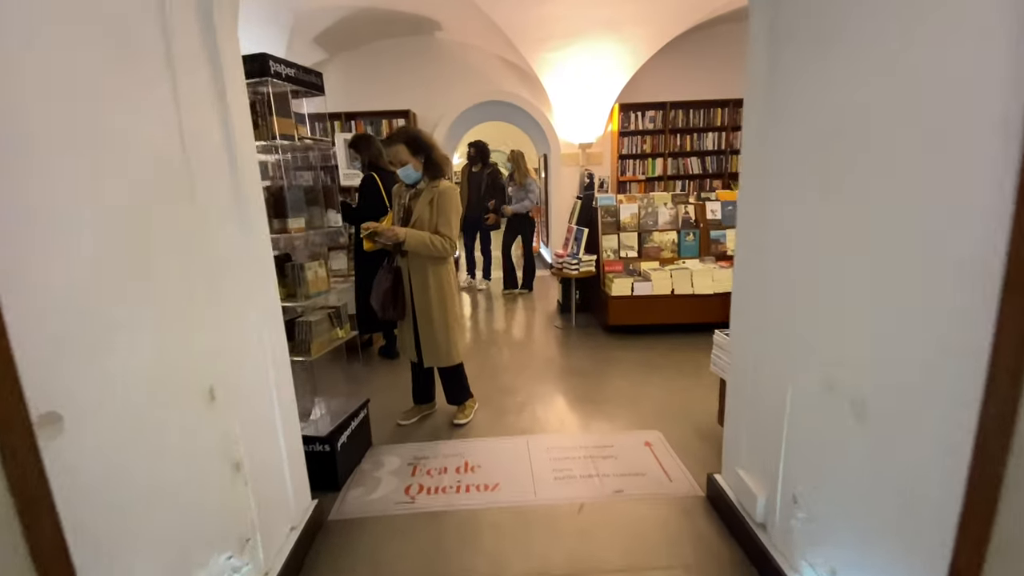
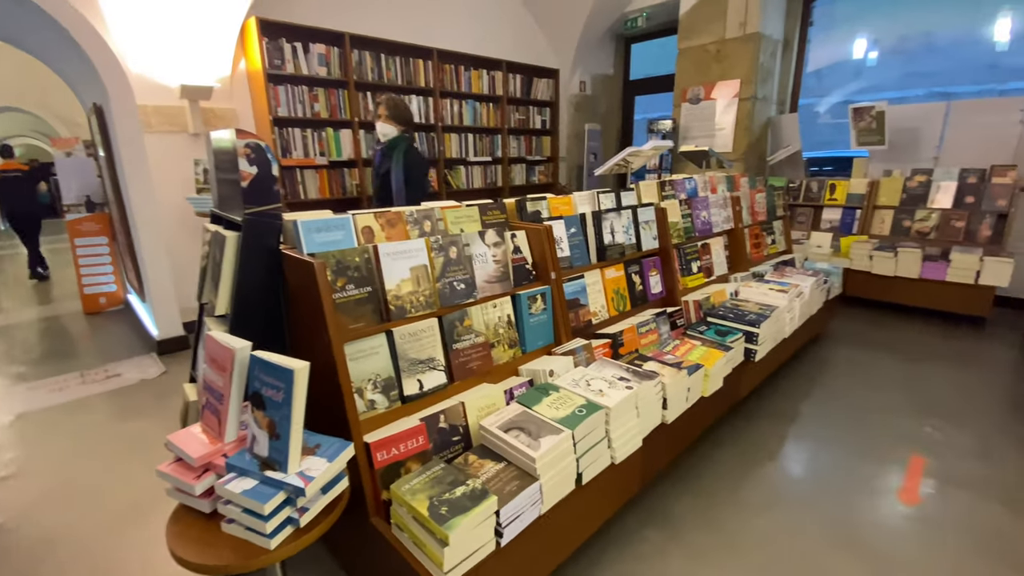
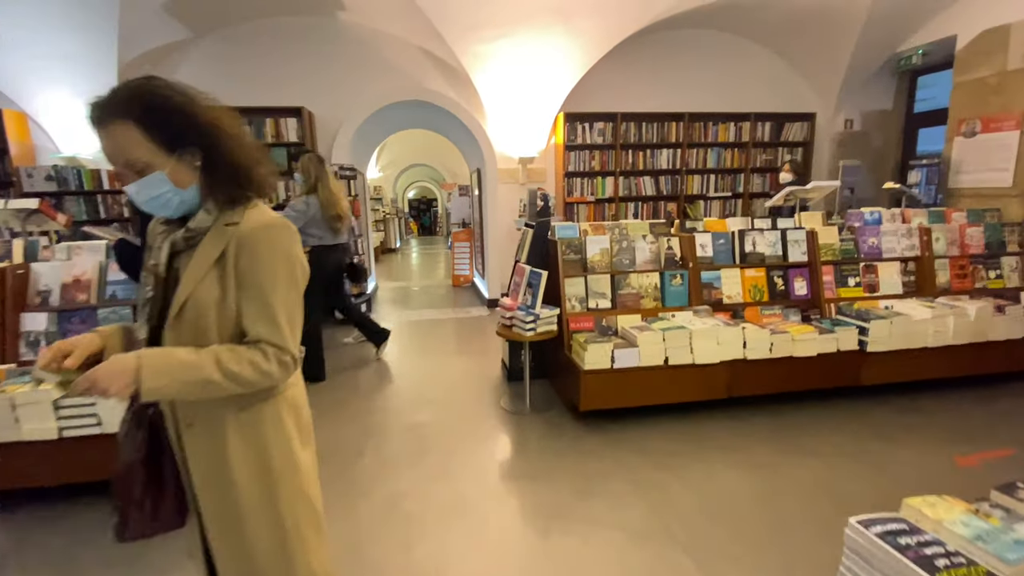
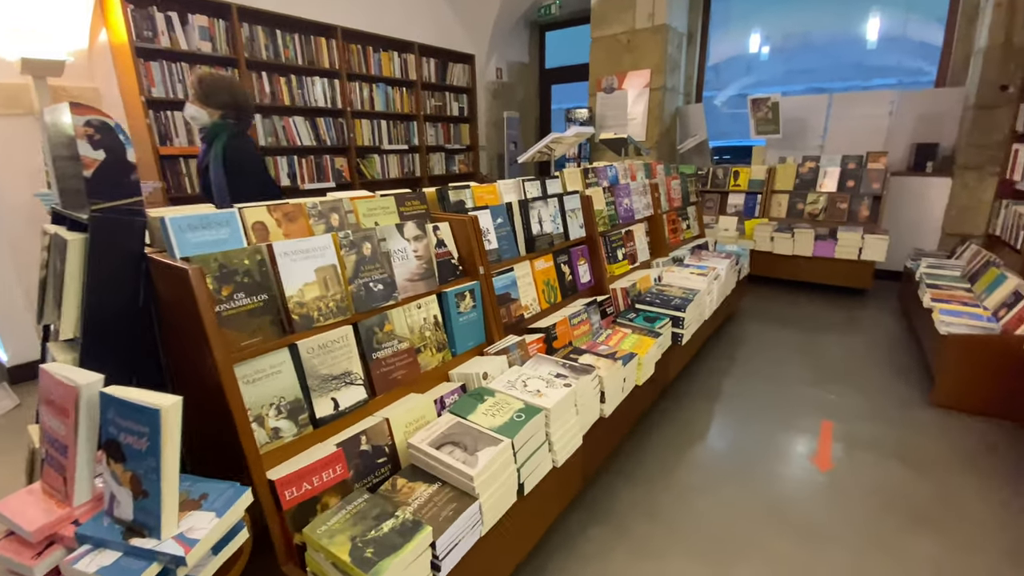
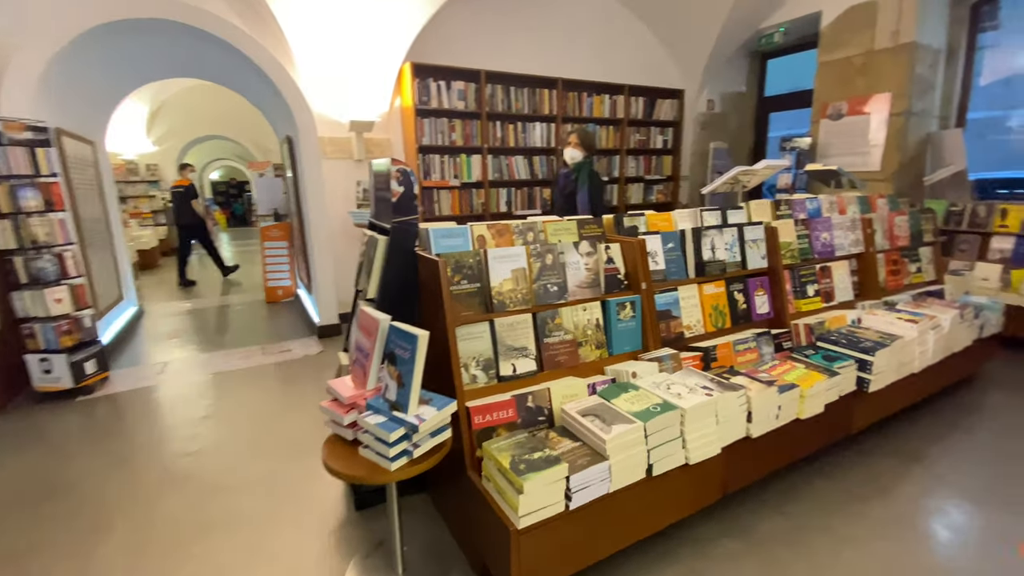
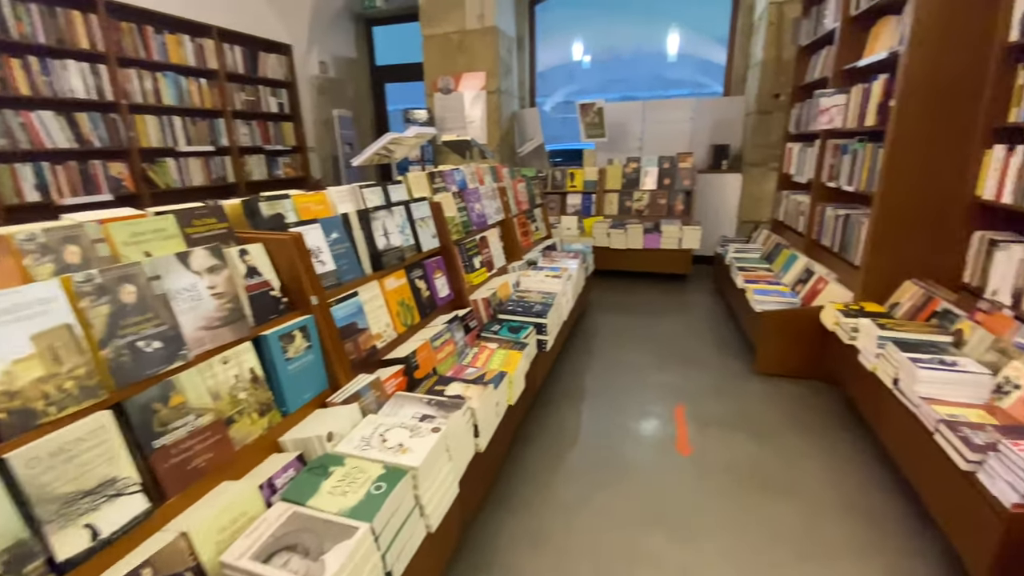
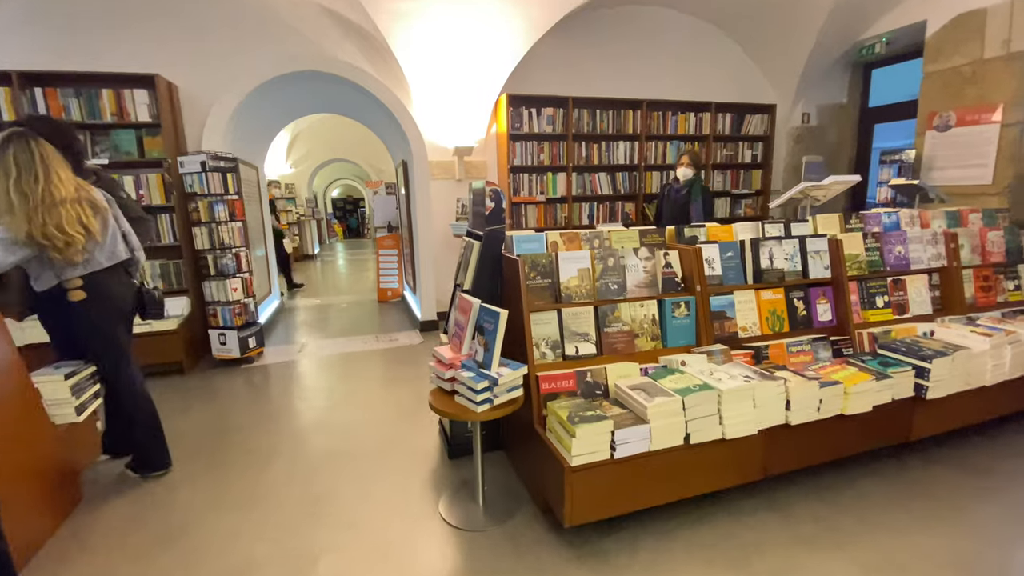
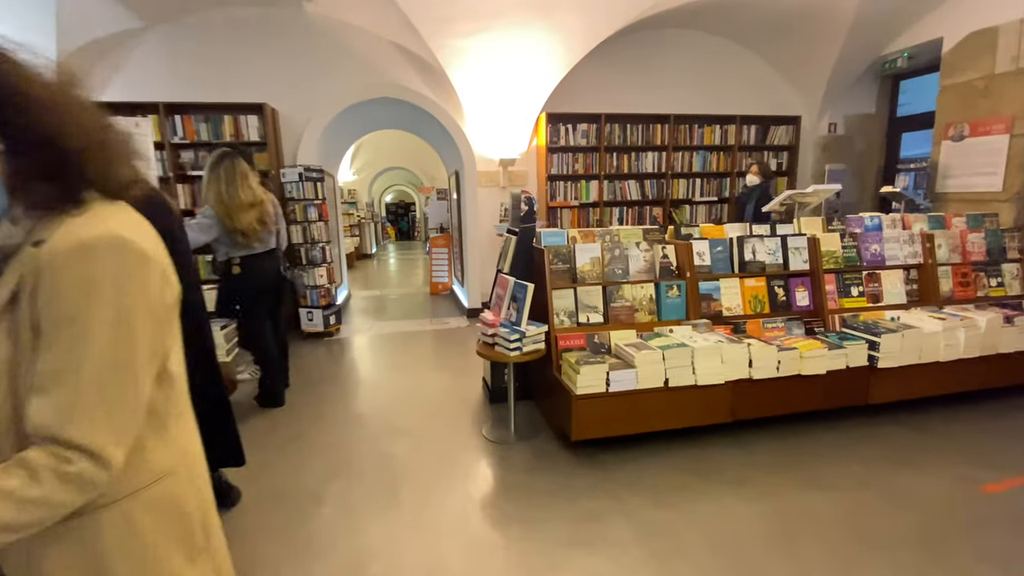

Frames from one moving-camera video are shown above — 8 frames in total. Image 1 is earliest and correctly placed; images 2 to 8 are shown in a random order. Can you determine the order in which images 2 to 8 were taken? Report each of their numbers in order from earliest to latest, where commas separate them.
3, 8, 7, 5, 2, 4, 6
